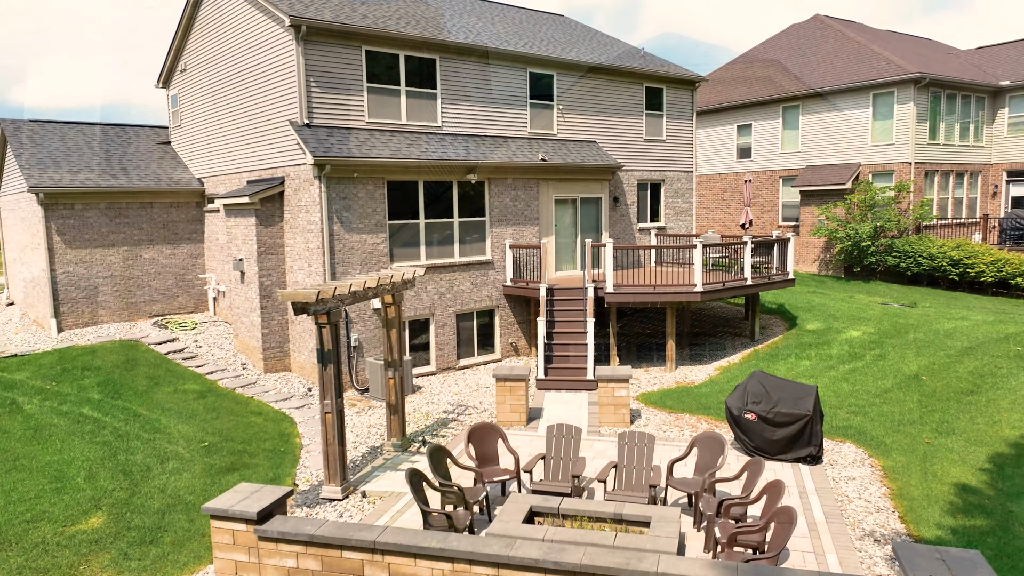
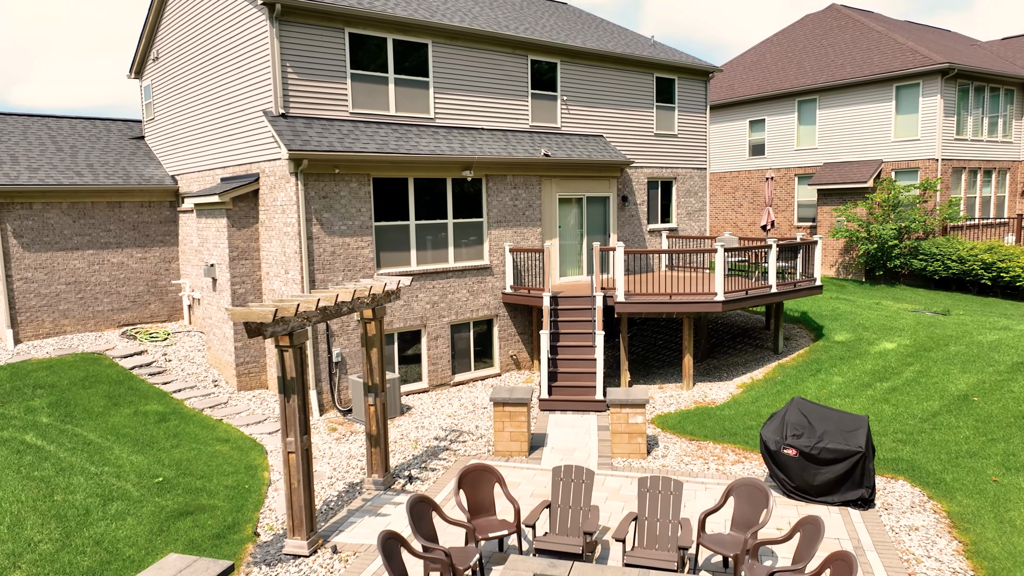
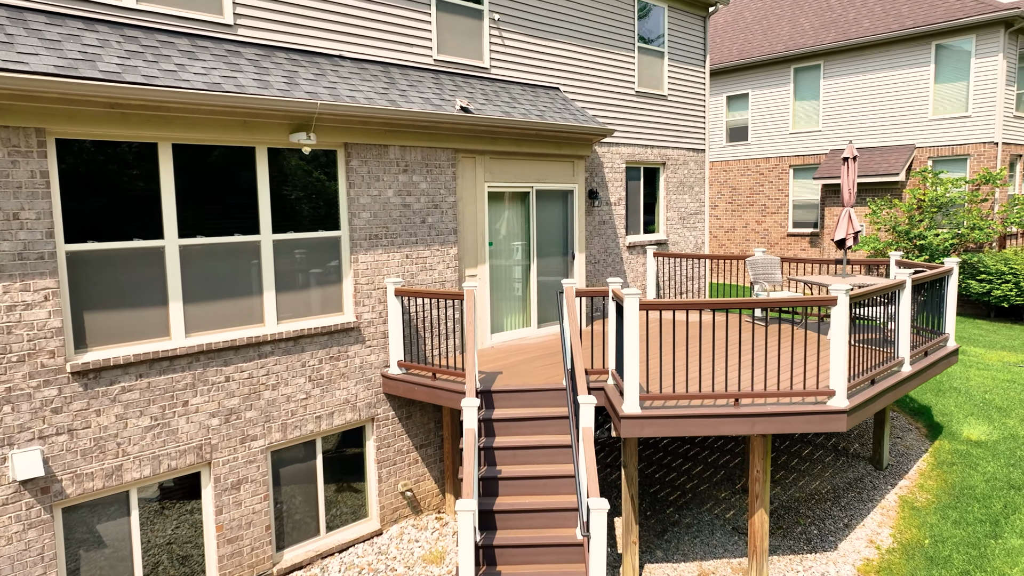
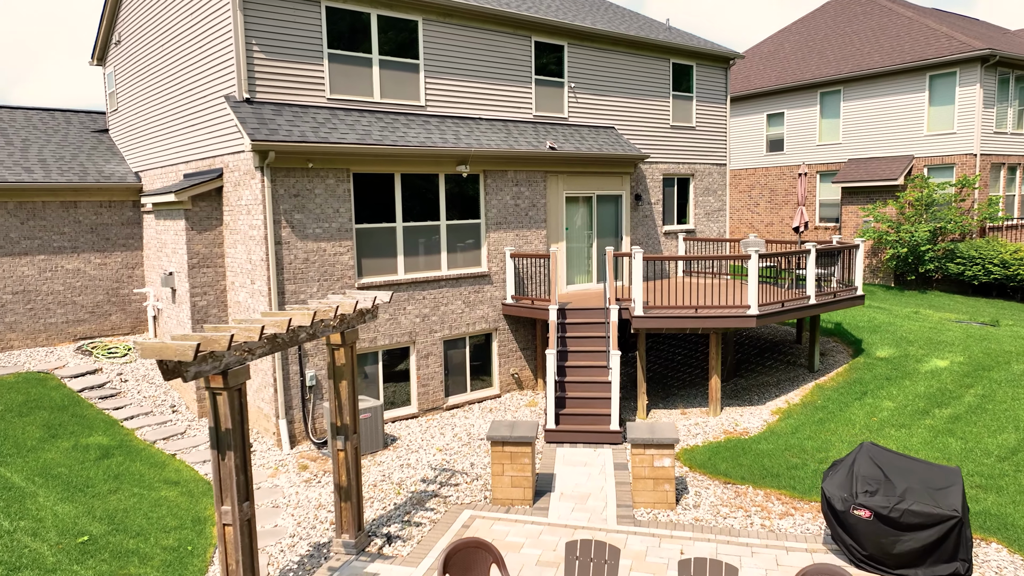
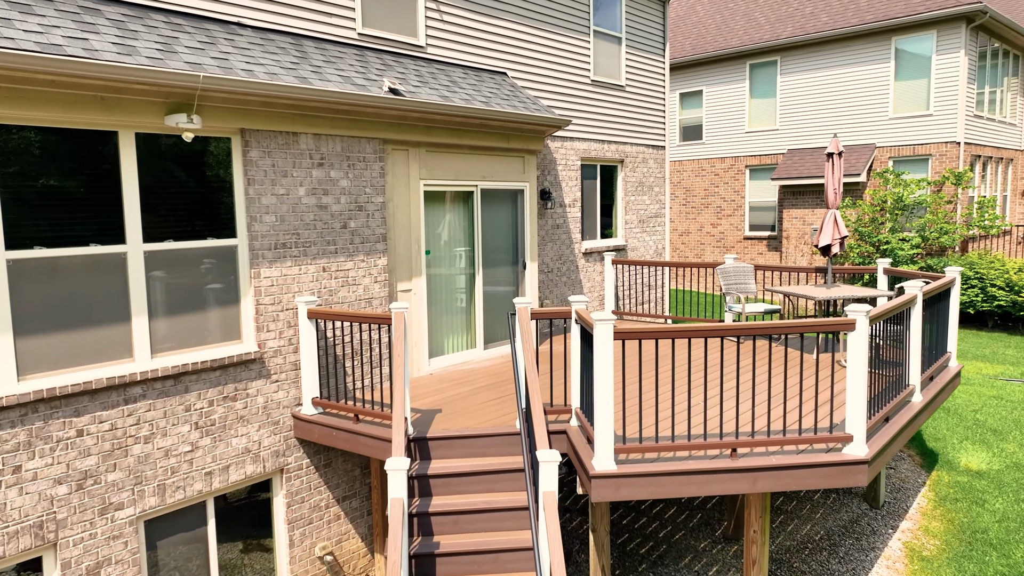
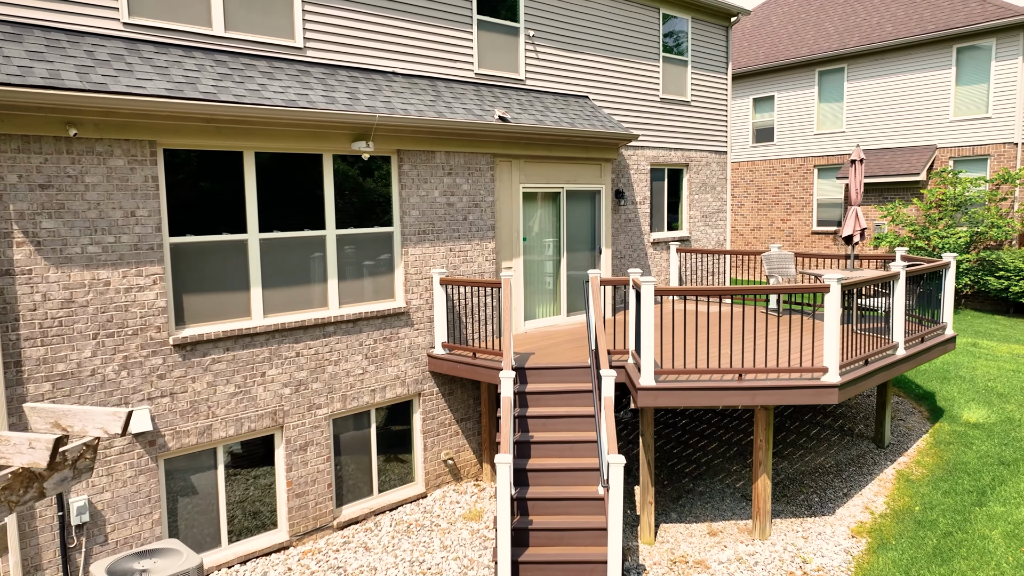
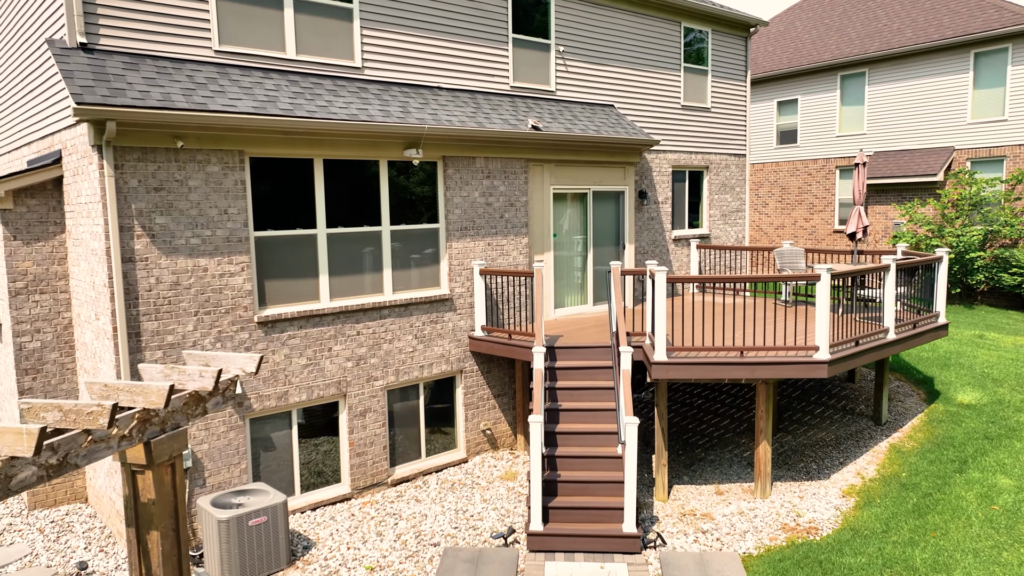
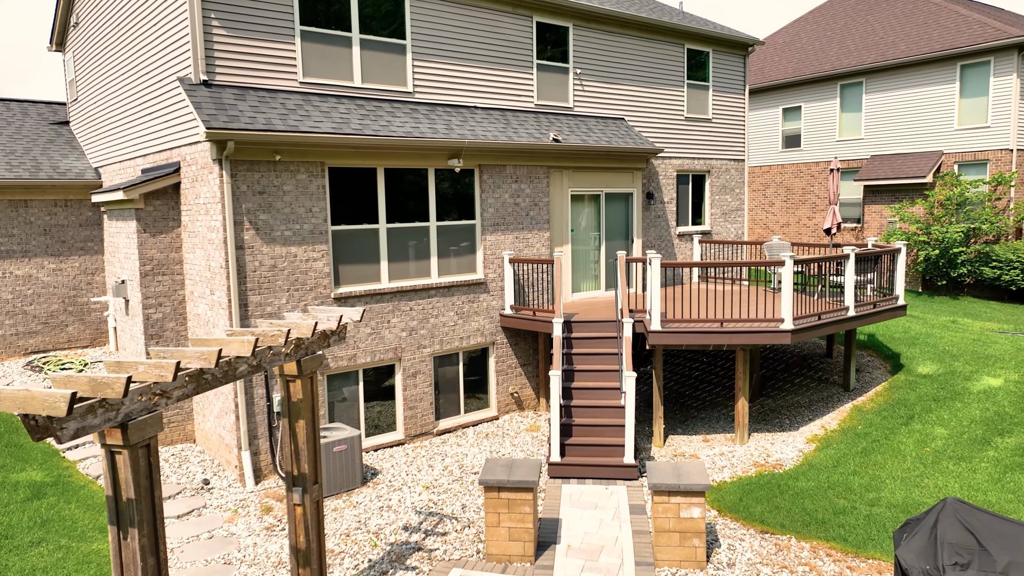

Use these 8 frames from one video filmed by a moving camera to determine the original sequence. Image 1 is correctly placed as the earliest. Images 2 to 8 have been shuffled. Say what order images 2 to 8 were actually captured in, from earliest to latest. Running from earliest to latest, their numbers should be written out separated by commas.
2, 4, 8, 7, 6, 3, 5
